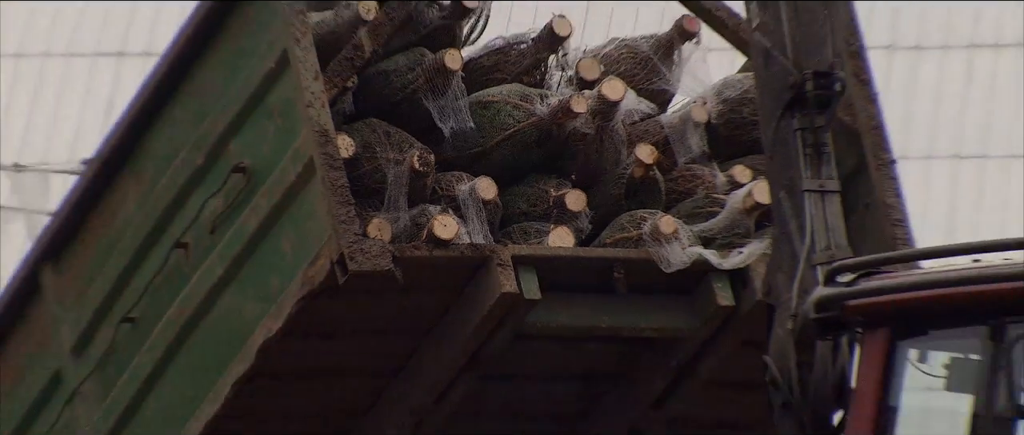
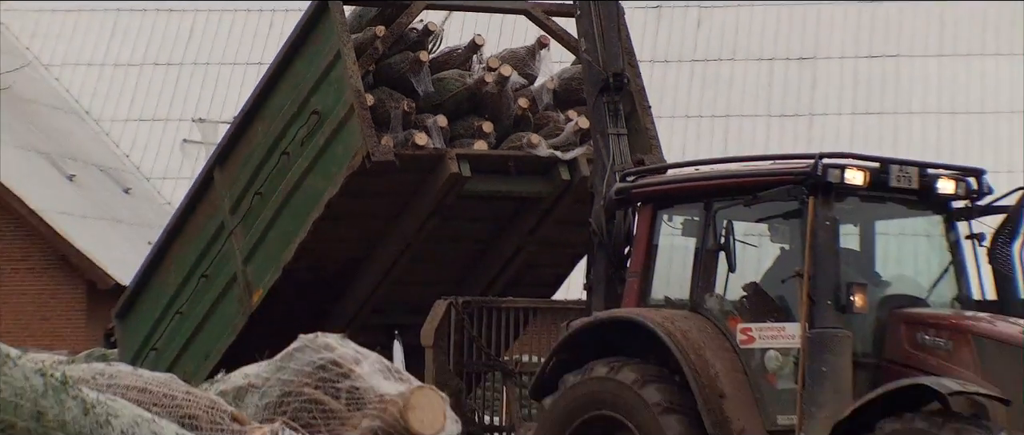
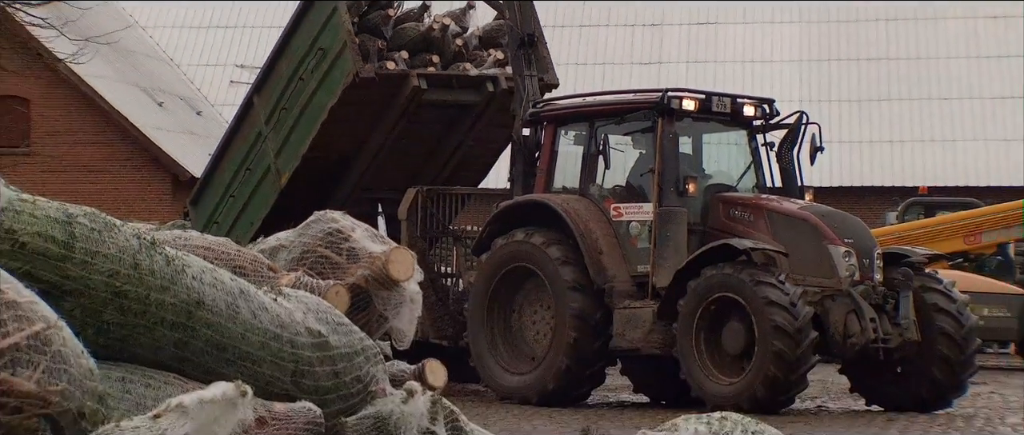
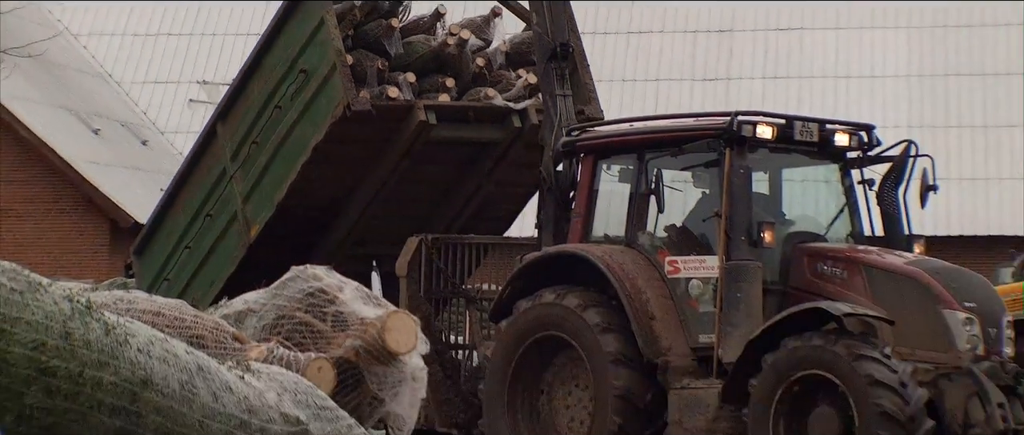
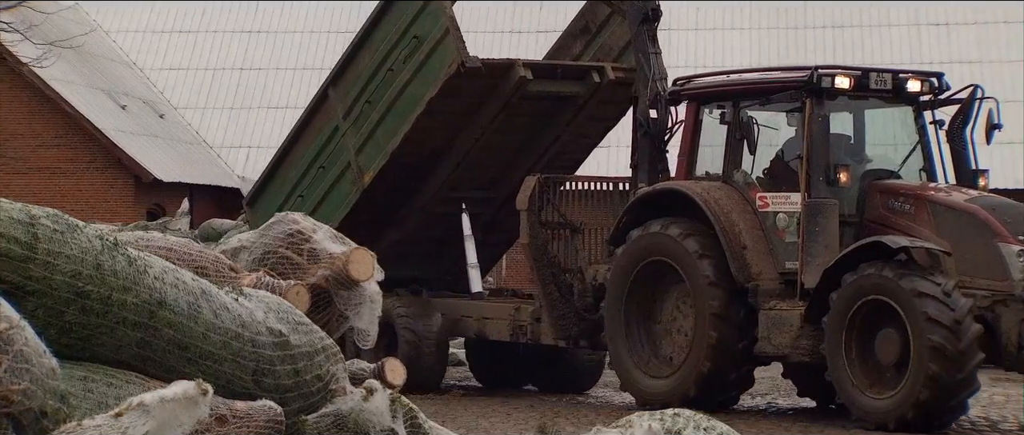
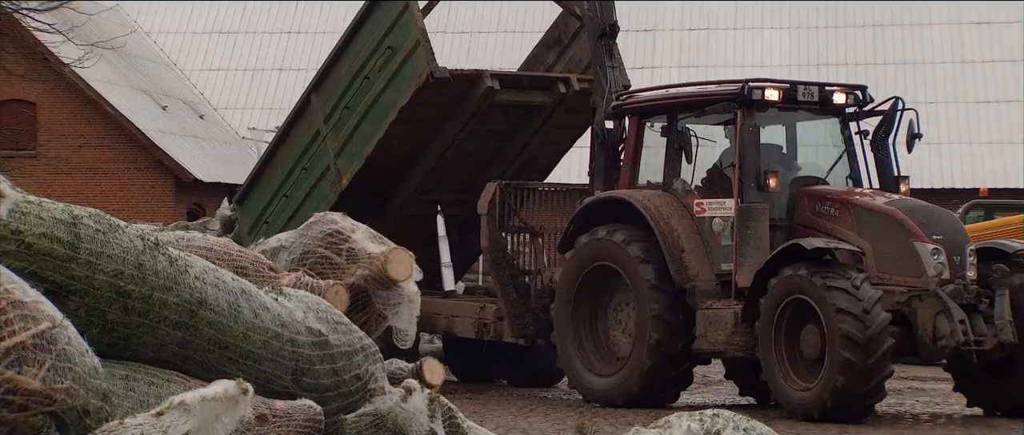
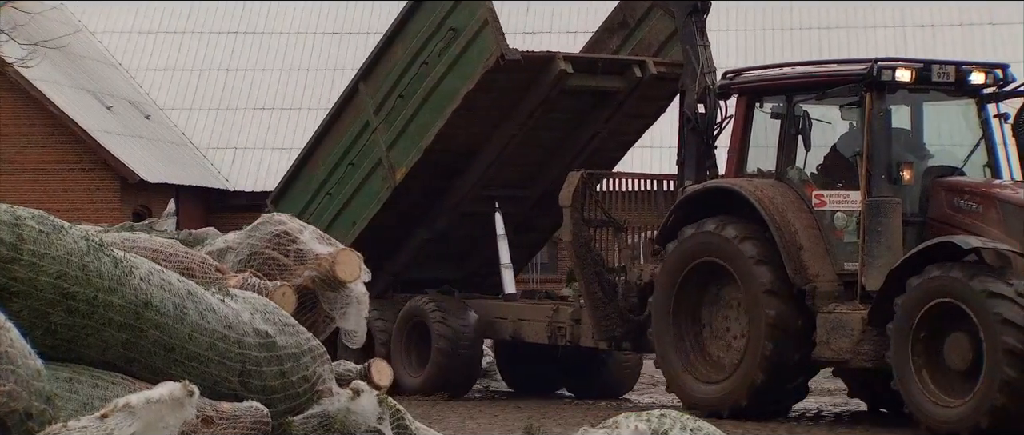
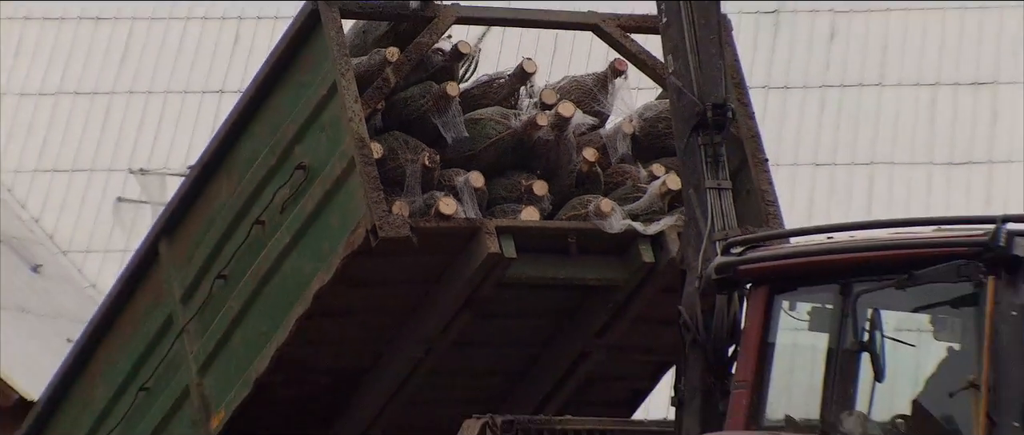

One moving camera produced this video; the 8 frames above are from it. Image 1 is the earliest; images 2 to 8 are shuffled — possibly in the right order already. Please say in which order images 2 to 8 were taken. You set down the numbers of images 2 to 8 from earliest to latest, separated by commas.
8, 2, 4, 3, 6, 5, 7
